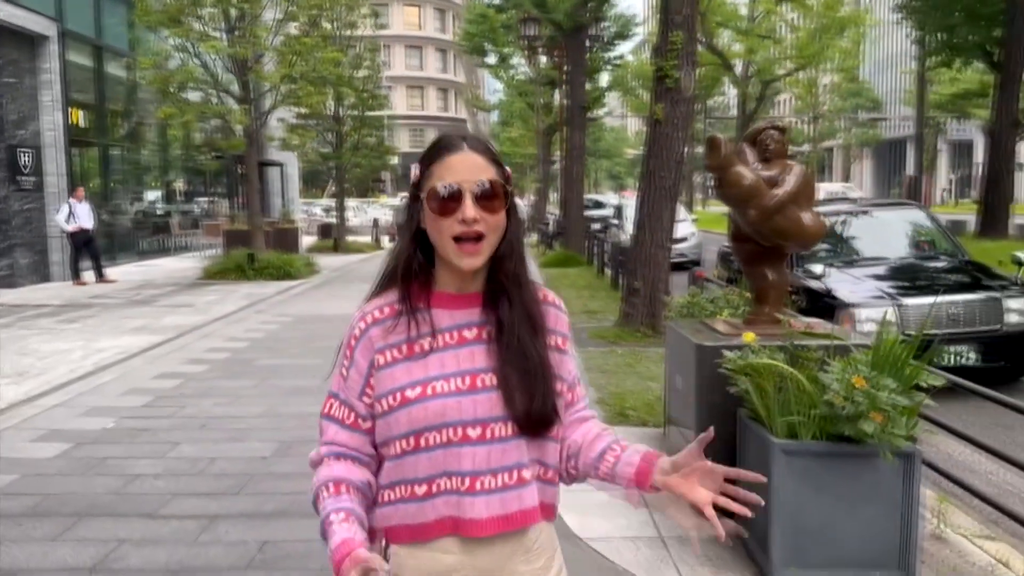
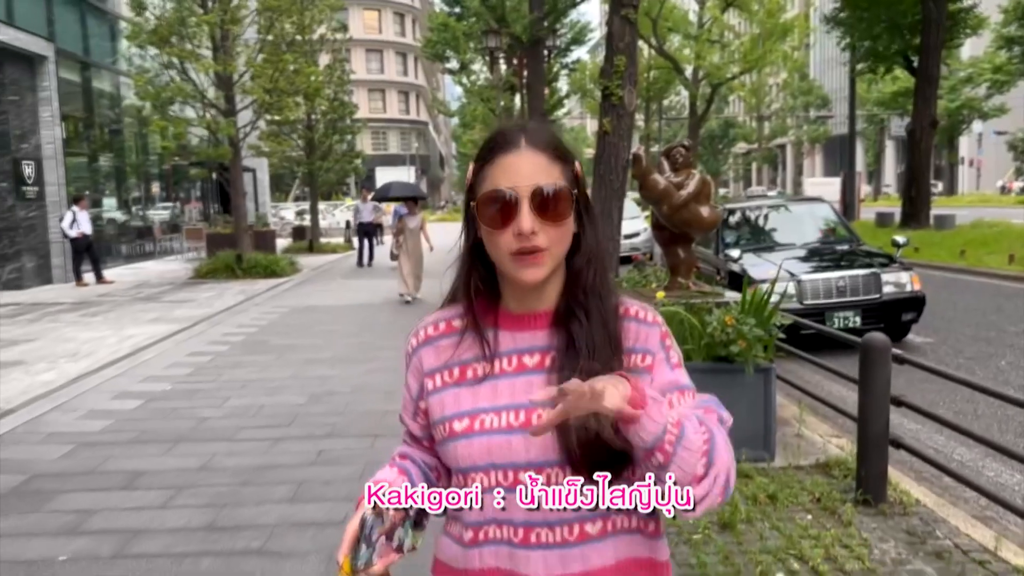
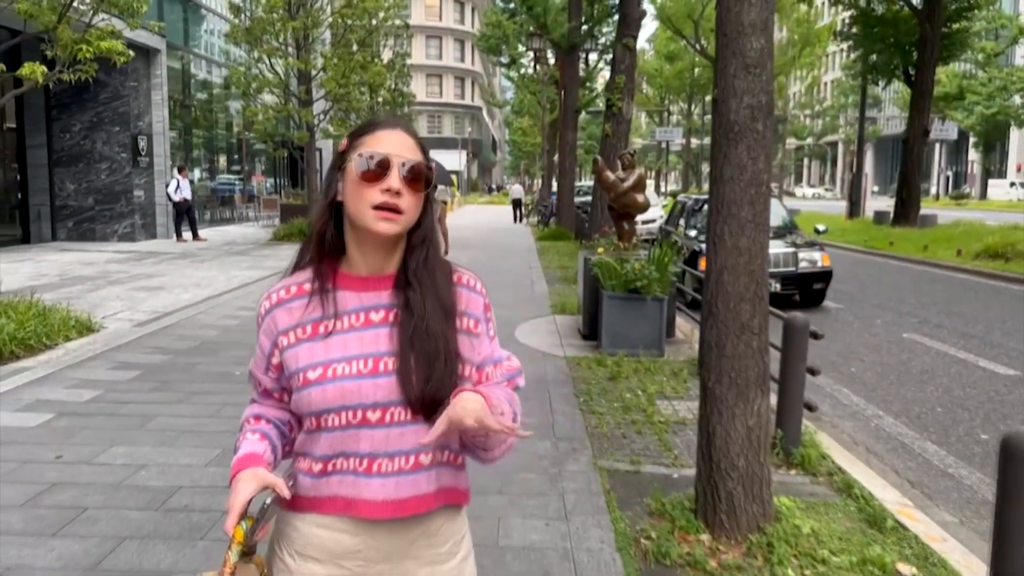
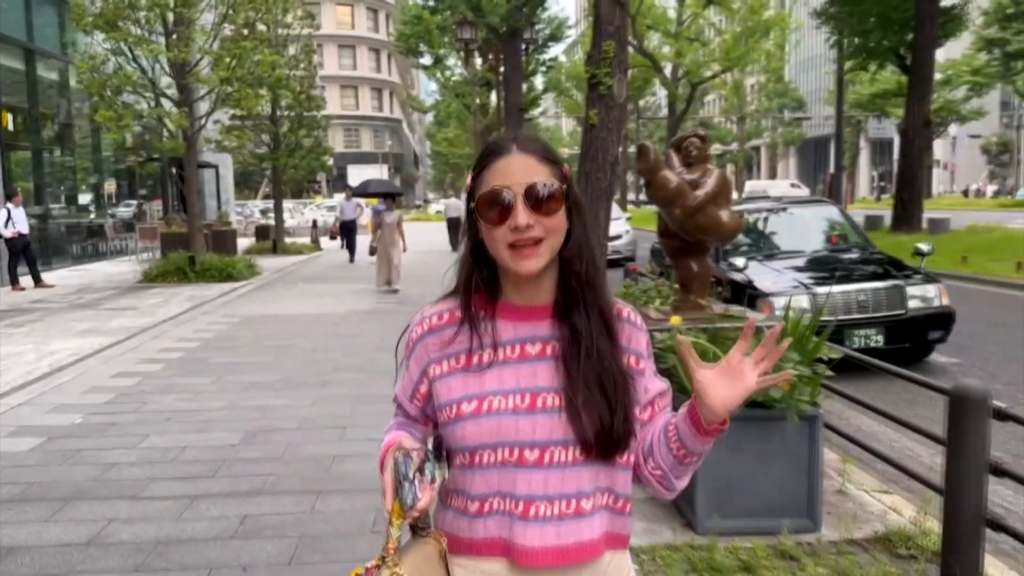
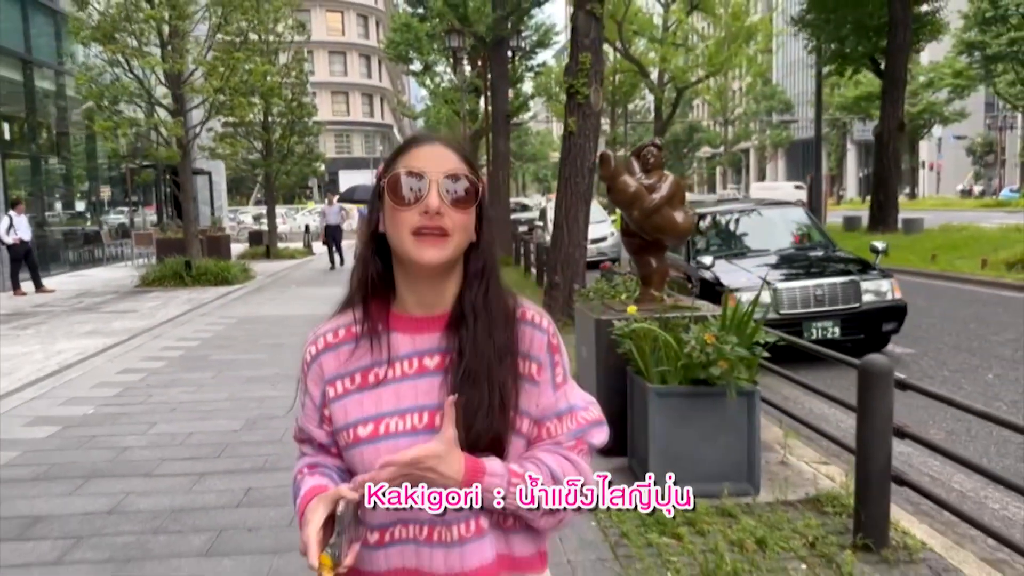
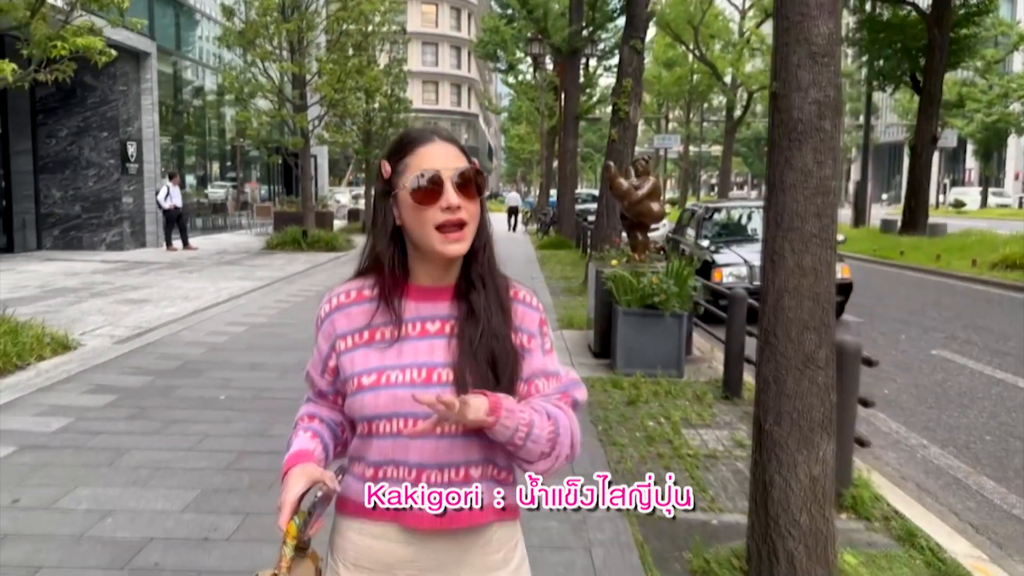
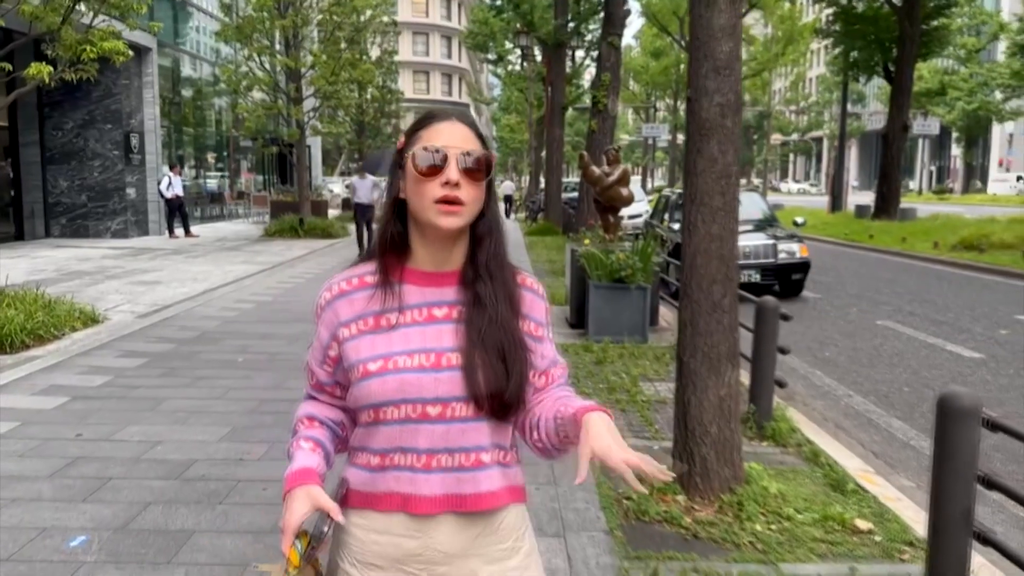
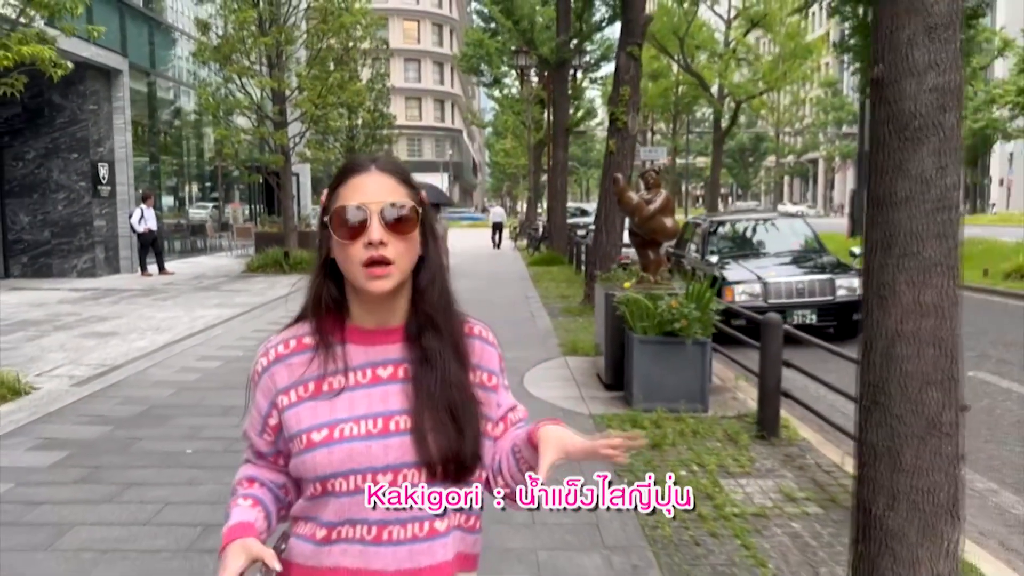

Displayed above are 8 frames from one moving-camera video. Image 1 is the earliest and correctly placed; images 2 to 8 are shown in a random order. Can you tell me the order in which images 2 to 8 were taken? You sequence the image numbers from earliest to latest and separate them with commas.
4, 5, 2, 8, 6, 3, 7
